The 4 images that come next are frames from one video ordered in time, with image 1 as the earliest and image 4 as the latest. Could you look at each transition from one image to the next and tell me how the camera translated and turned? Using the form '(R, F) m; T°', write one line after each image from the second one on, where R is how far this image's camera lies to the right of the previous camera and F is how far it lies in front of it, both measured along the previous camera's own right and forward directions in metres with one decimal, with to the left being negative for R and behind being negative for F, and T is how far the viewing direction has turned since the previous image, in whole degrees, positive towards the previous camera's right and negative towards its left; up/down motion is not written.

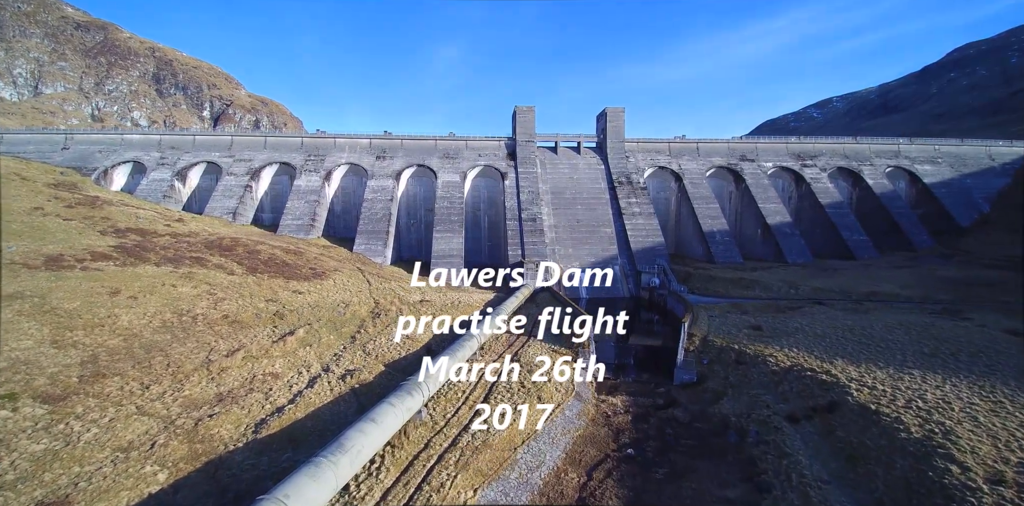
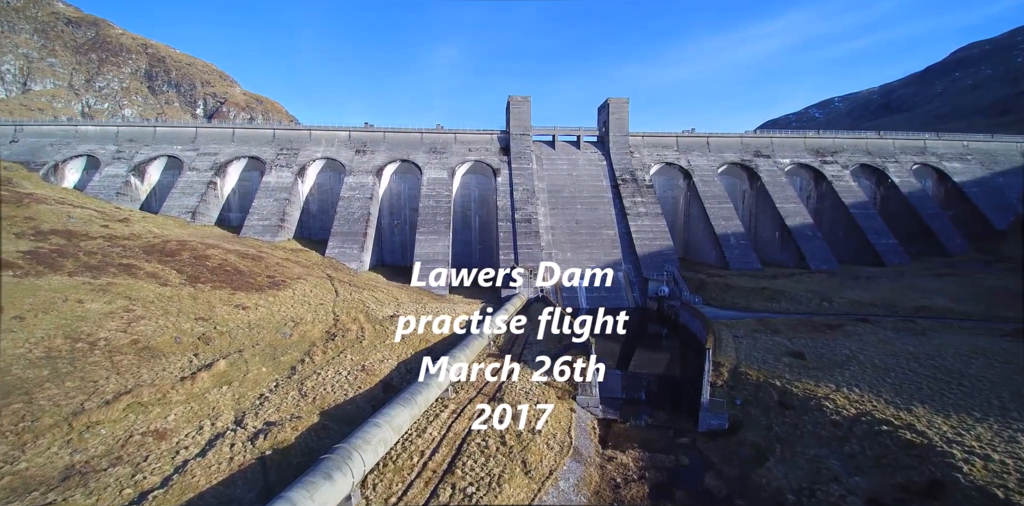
(+0.4, +2.1) m; 0°
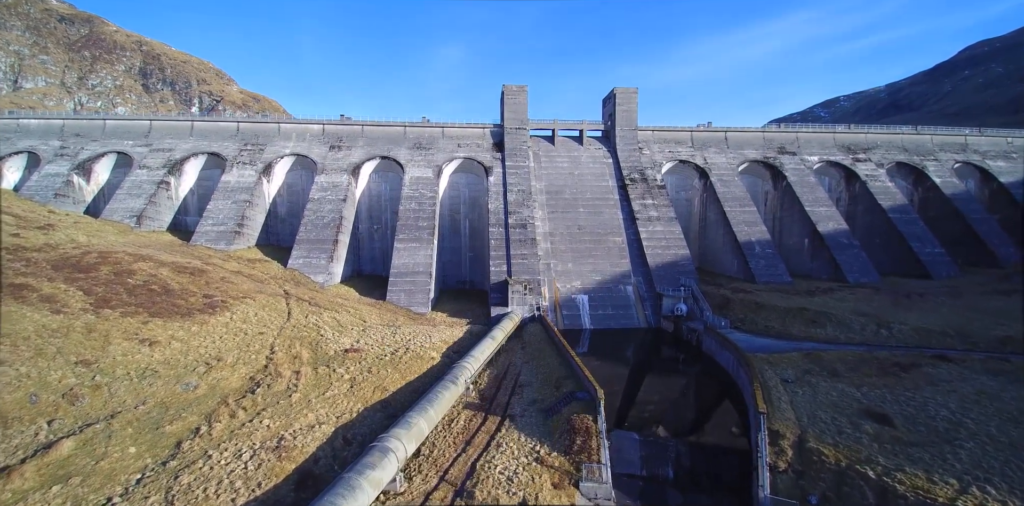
(+0.4, +2.4) m; 0°
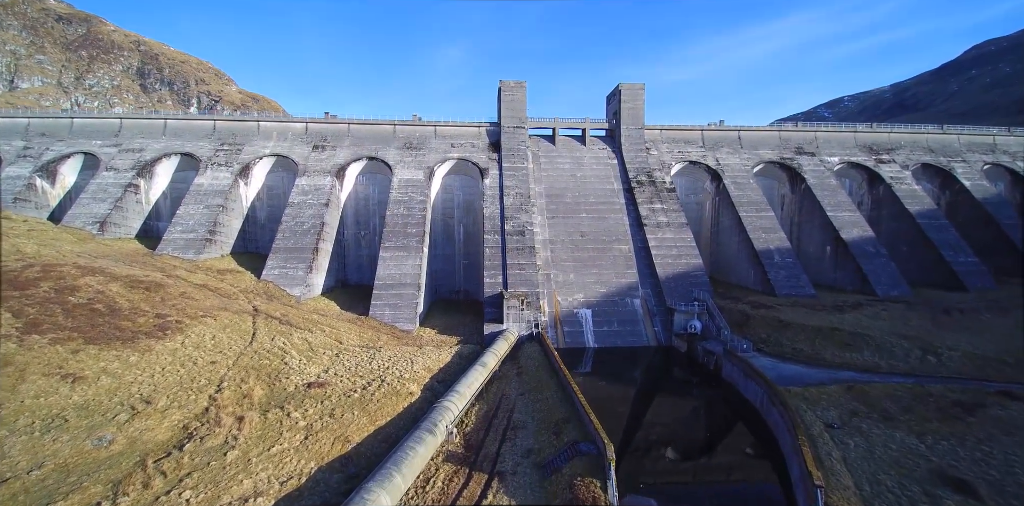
(+0.2, +1.3) m; 0°
